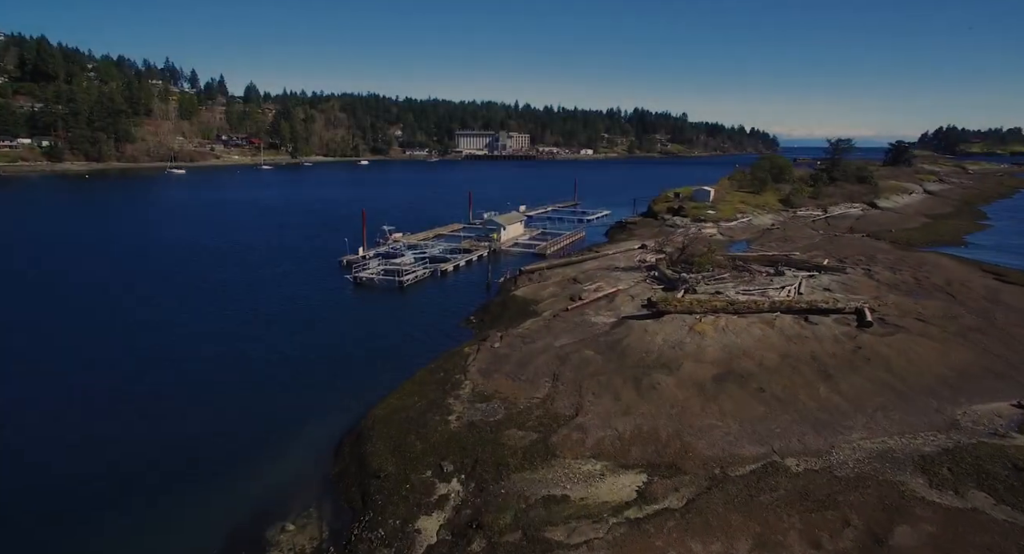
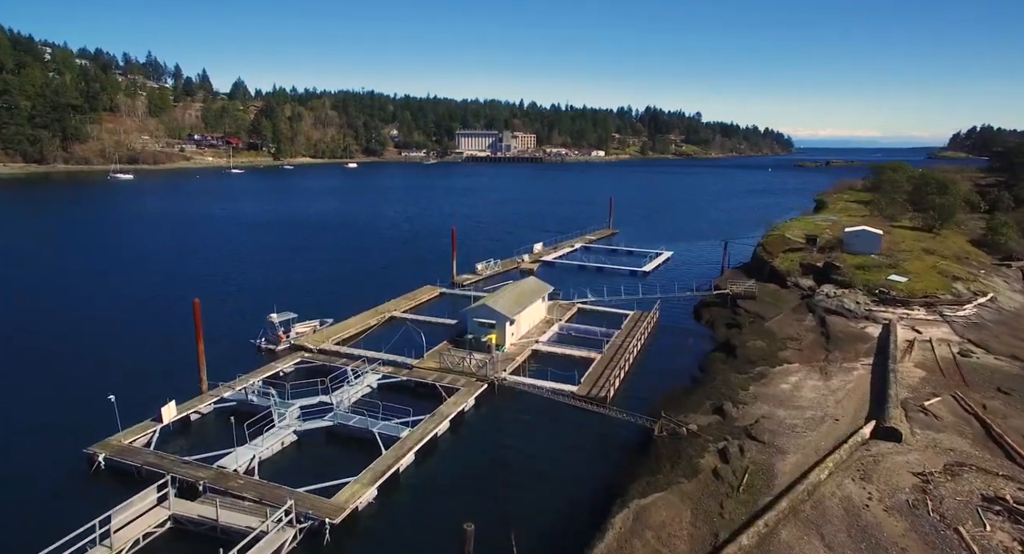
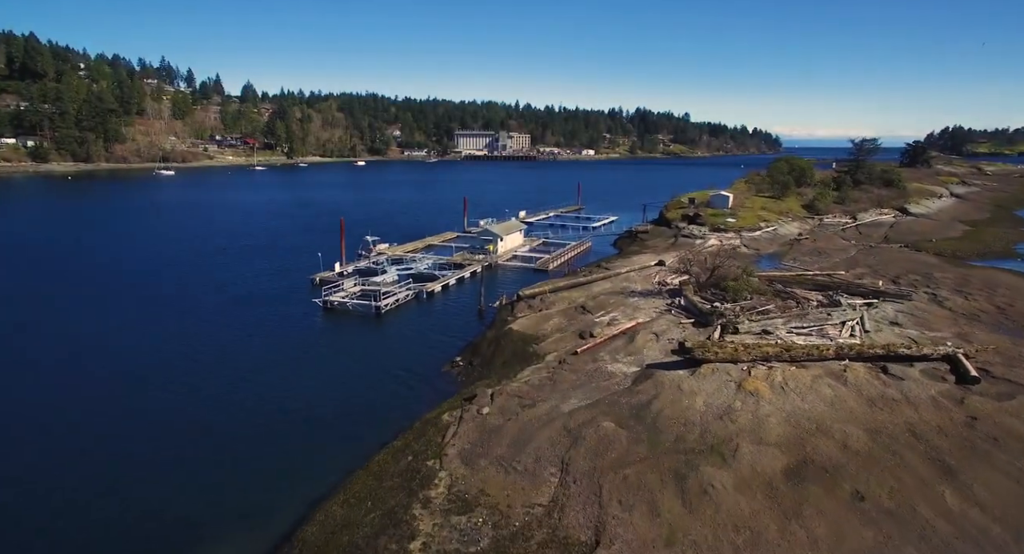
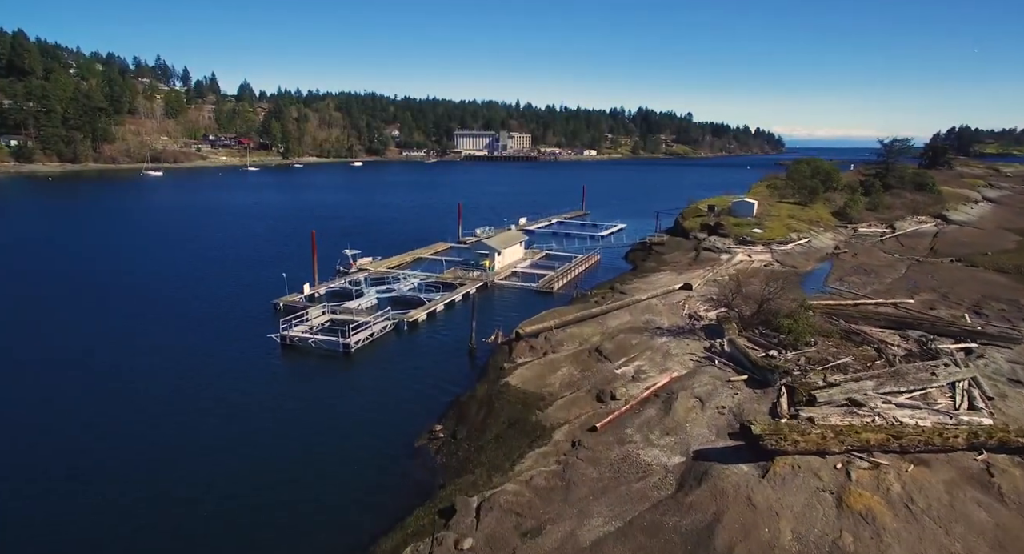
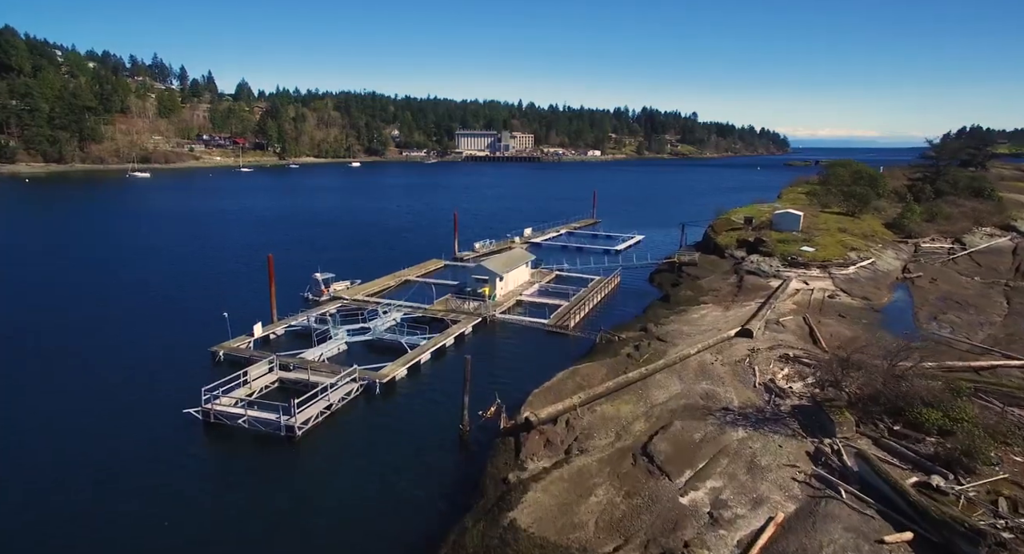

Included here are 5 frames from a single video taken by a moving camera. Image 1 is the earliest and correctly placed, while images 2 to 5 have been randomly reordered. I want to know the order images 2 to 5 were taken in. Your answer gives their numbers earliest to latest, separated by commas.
3, 4, 5, 2
